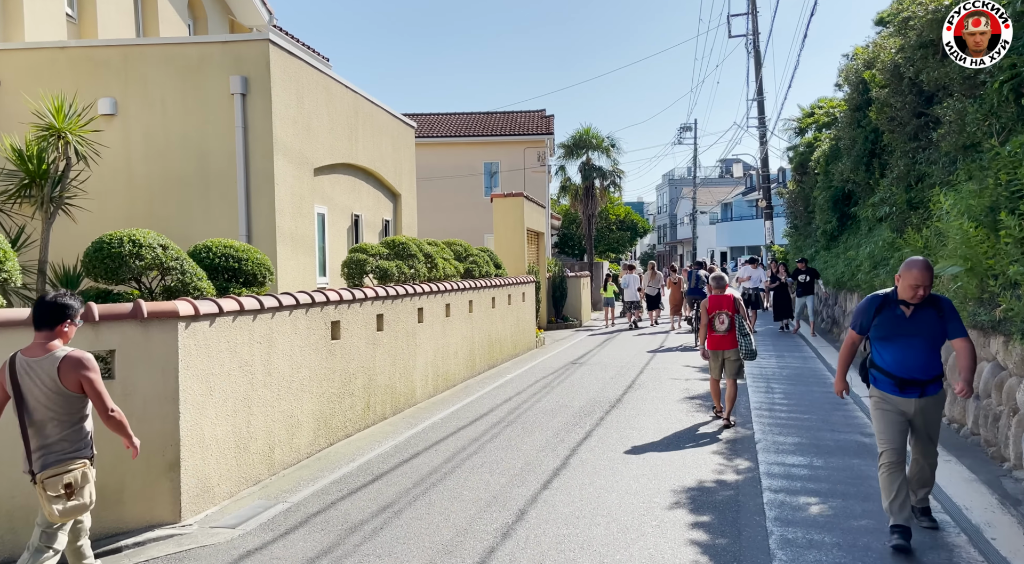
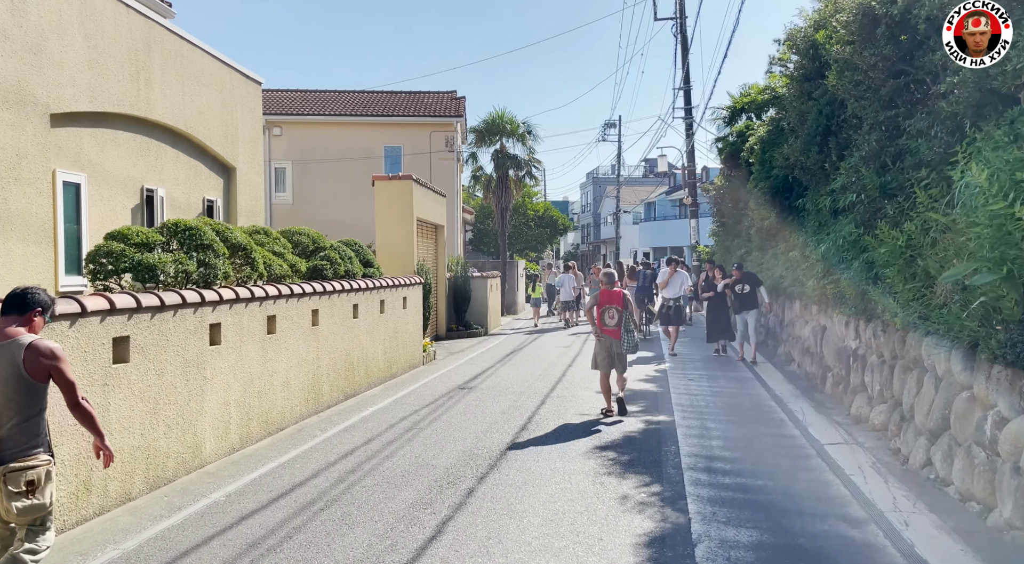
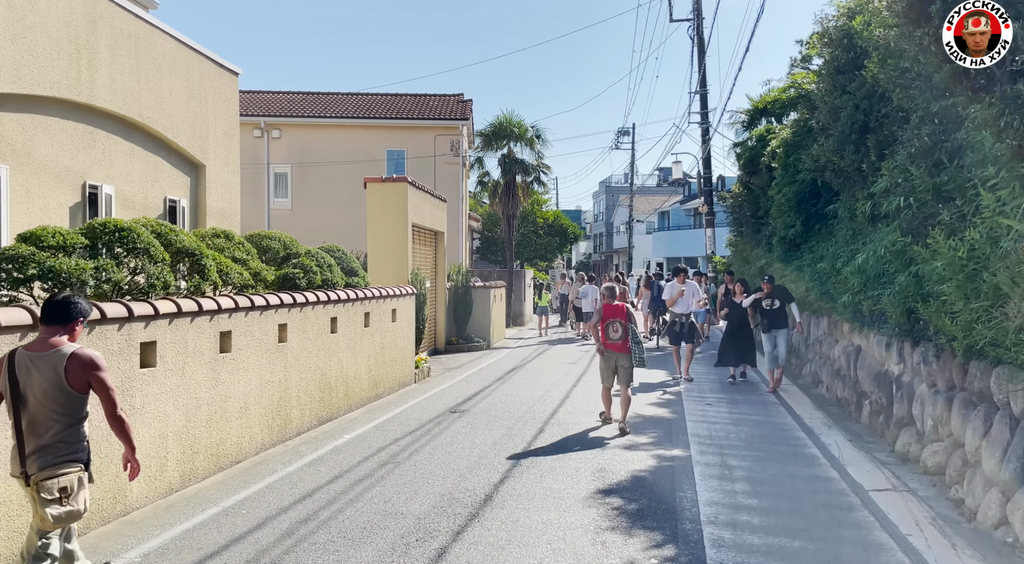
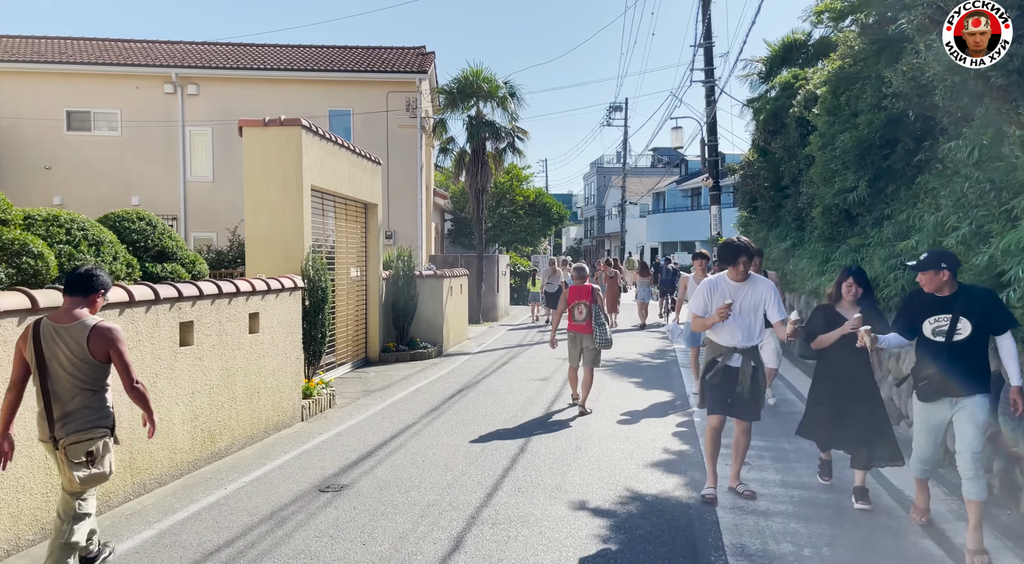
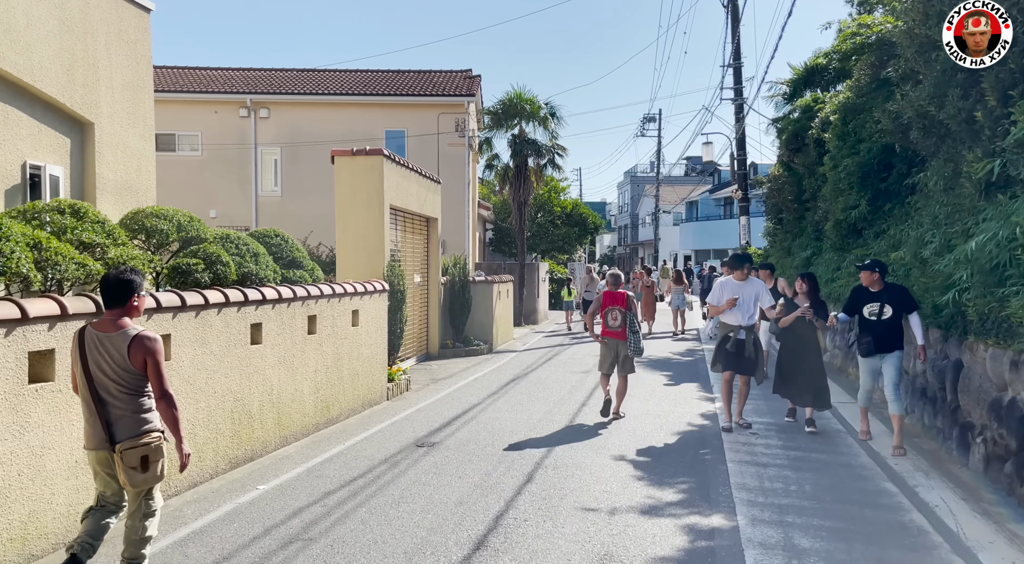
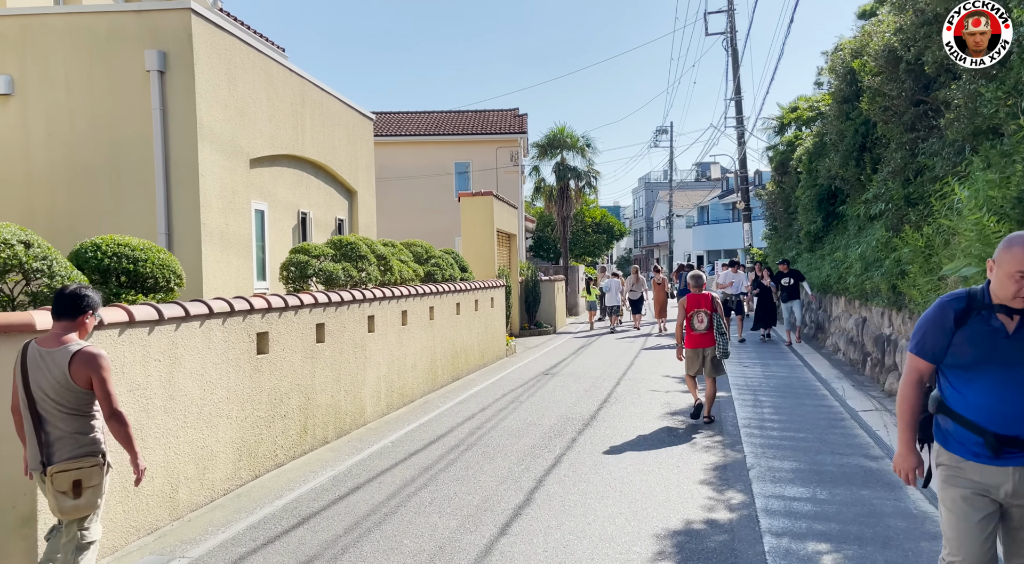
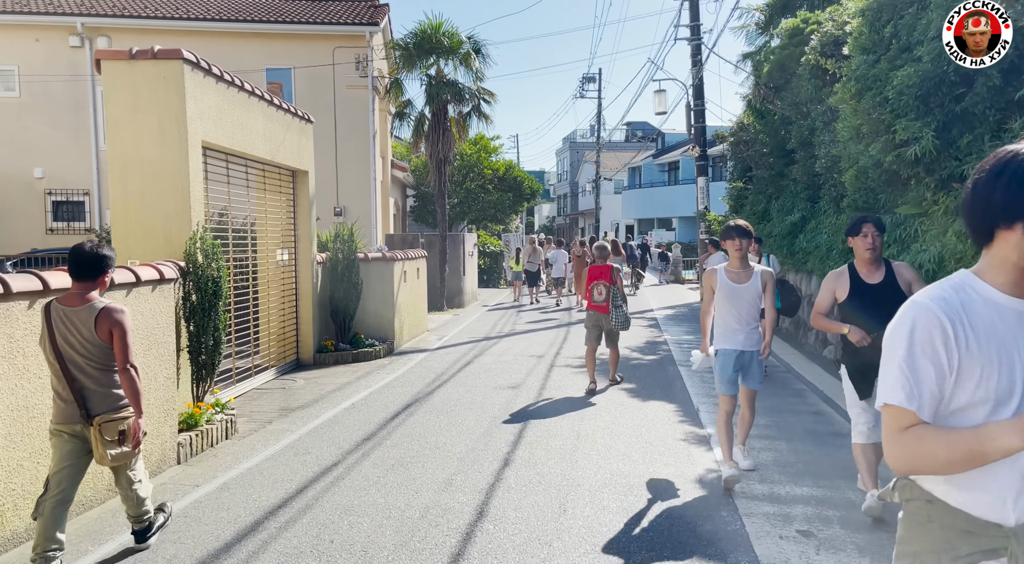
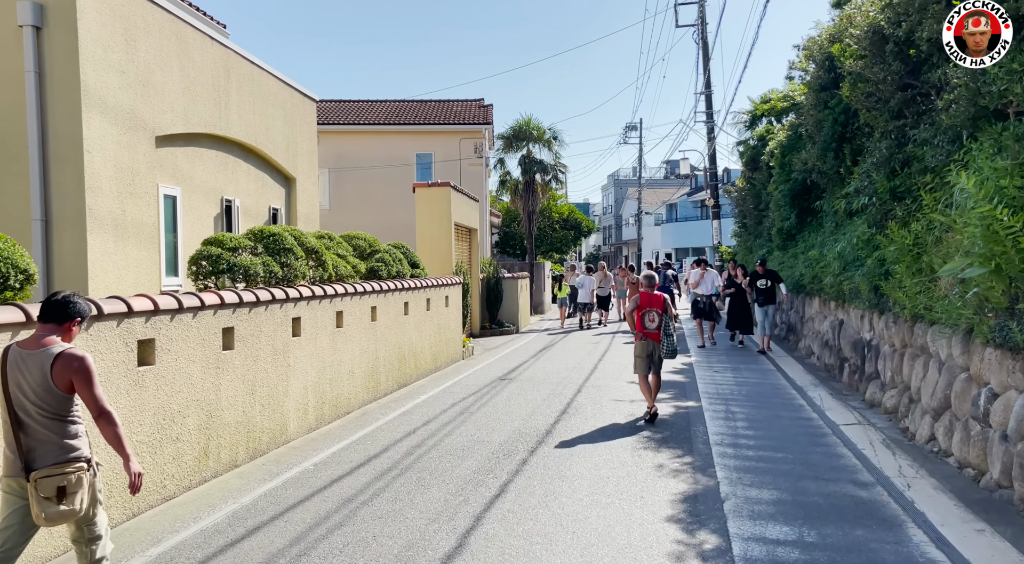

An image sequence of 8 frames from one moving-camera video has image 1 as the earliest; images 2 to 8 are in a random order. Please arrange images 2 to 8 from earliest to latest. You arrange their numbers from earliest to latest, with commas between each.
6, 8, 2, 3, 5, 4, 7
